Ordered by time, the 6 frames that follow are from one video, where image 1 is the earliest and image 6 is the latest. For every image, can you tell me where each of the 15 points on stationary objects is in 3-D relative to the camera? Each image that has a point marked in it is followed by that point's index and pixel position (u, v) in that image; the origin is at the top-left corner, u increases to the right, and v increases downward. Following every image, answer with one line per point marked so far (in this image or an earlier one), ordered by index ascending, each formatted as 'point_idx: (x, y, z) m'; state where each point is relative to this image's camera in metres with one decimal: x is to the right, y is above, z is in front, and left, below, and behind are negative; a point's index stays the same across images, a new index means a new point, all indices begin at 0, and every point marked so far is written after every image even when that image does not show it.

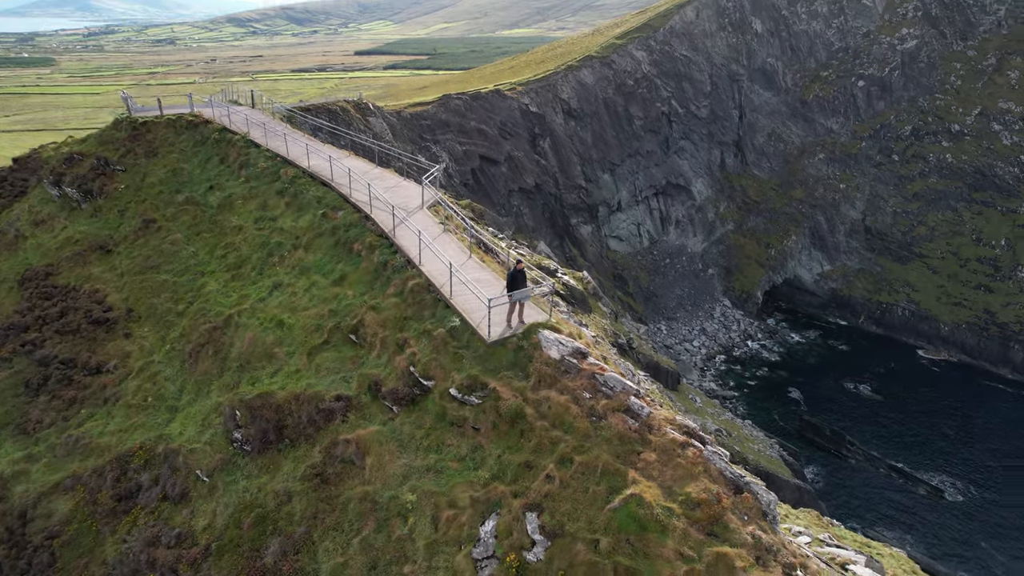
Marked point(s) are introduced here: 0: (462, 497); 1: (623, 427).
0: (-1.0, -4.4, +14.0) m
1: (+2.5, -3.0, +14.3) m
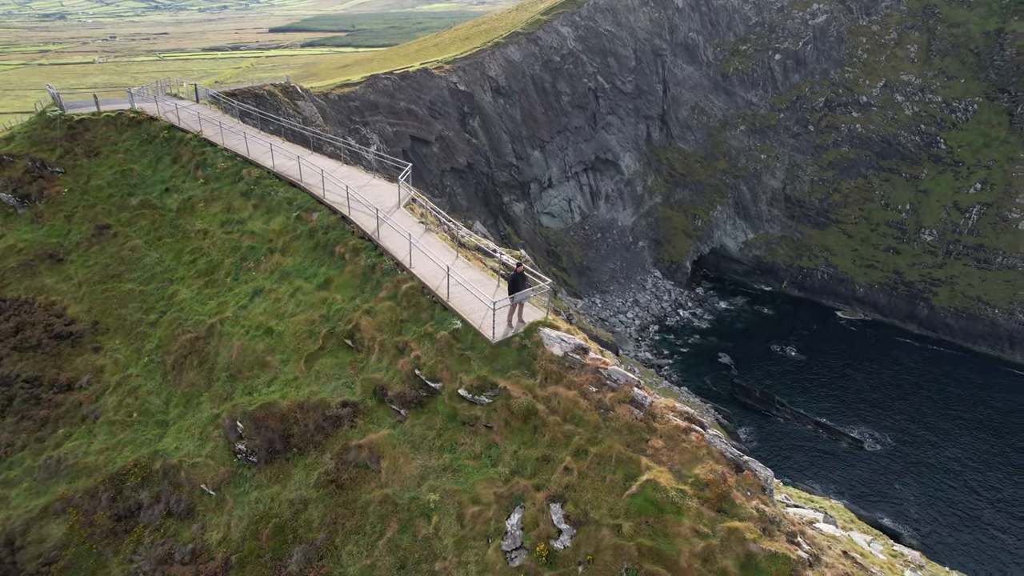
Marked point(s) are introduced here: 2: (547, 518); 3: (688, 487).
0: (-0.6, -4.6, +14.7) m
1: (+2.8, -3.0, +15.3) m
2: (+0.8, -4.9, +14.0) m
3: (+3.8, -4.2, +14.2) m
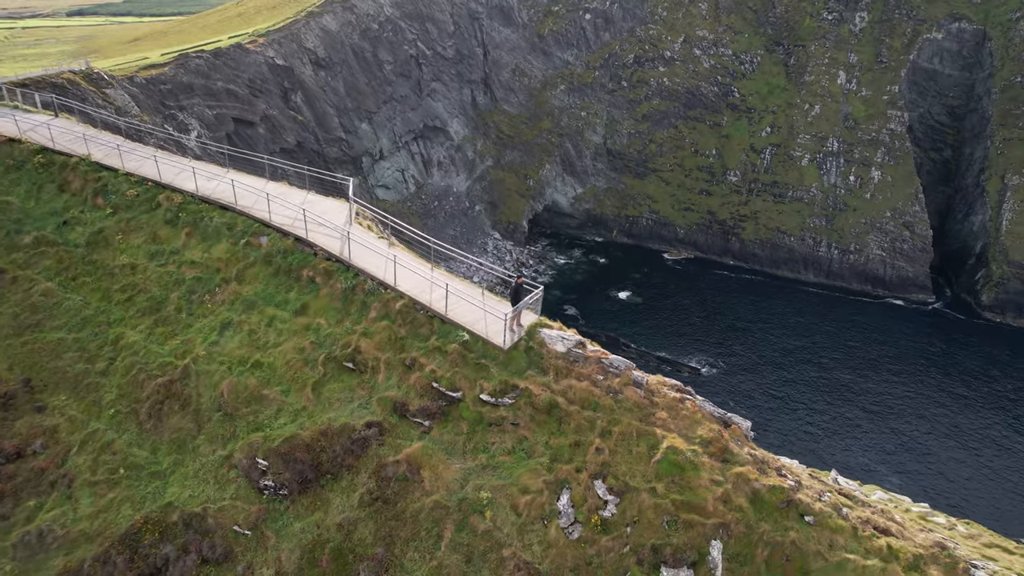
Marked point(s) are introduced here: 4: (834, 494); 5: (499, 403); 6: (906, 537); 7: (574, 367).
0: (+0.5, -4.9, +16.7) m
1: (+3.4, -2.9, +18.1) m
2: (+2.0, -5.1, +16.5) m
3: (+4.8, -4.1, +17.3) m
4: (+8.8, -5.6, +17.9) m
5: (-0.3, -3.1, +18.1) m
6: (+10.4, -6.5, +17.2) m
7: (+1.7, -2.2, +18.5) m
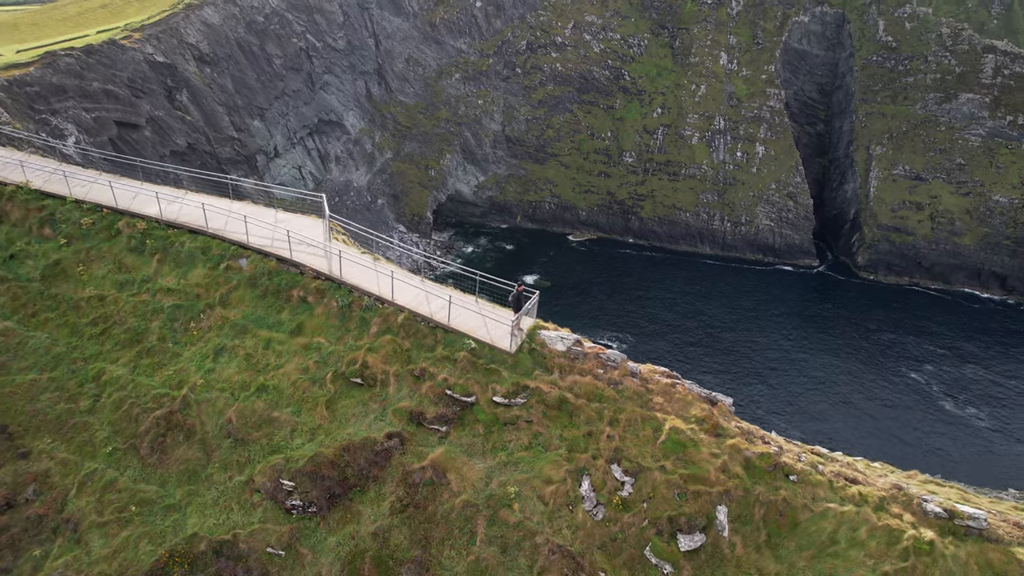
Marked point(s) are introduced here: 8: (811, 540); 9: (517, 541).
0: (+1.2, -5.1, +18.3) m
1: (+3.7, -2.9, +19.9) m
2: (+2.7, -5.2, +18.2) m
3: (+5.2, -4.0, +19.4) m
4: (+9.2, -5.2, +20.6) m
5: (0.0, -3.4, +19.4) m
6: (+11.0, -5.9, +20.1) m
7: (+1.9, -2.3, +20.1) m
8: (+8.2, -6.9, +18.1) m
9: (+0.1, -6.7, +17.6) m
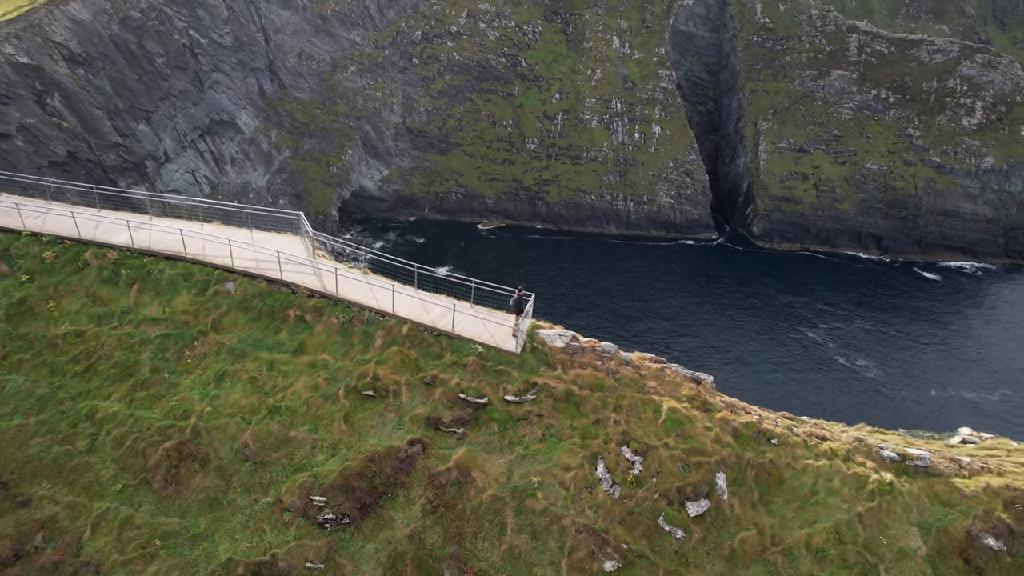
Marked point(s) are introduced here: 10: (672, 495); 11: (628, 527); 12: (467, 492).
0: (+1.8, -5.2, +19.9) m
1: (+3.9, -2.8, +21.8) m
2: (+3.3, -5.1, +20.0) m
3: (+5.5, -3.7, +21.5) m
4: (+9.4, -4.6, +23.3) m
5: (+0.3, -3.5, +20.8) m
6: (+11.2, -5.2, +23.1) m
7: (+2.0, -2.3, +21.8) m
8: (+8.9, -6.4, +20.7) m
9: (+0.9, -6.8, +19.1) m
10: (+4.8, -6.2, +19.8) m
11: (+3.4, -6.9, +19.3) m
12: (-1.3, -6.0, +19.6) m
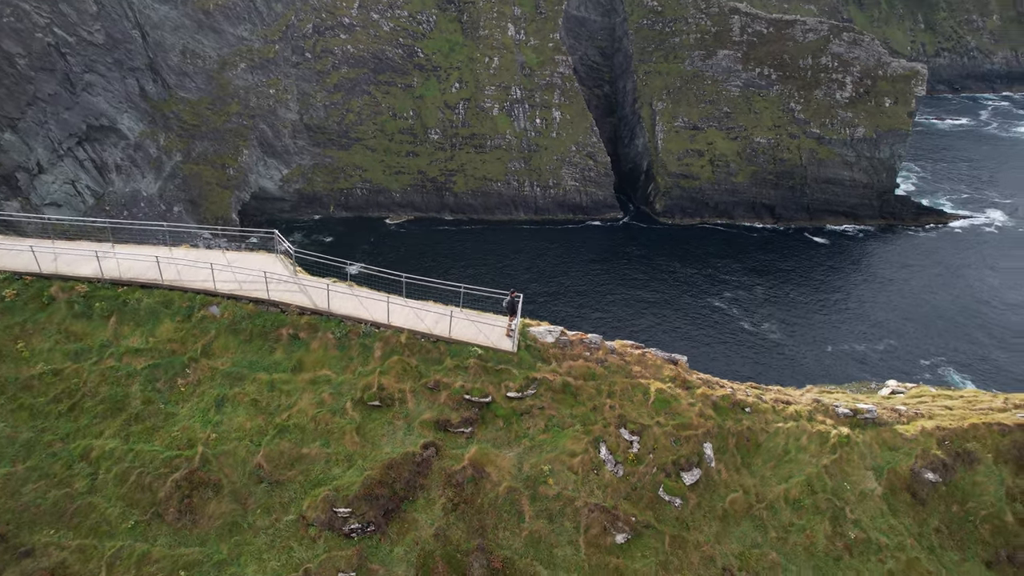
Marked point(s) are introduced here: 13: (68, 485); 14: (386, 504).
0: (+2.1, -5.2, +21.4) m
1: (+3.7, -2.6, +23.6) m
2: (+3.5, -5.0, +21.8) m
3: (+5.5, -3.4, +23.5) m
4: (+9.1, -3.9, +25.8) m
5: (+0.4, -3.6, +22.1) m
6: (+11.0, -4.4, +25.8) m
7: (+1.9, -2.2, +23.3) m
8: (+9.1, -5.8, +23.2) m
9: (+1.5, -6.9, +20.6) m
10: (+5.1, -5.9, +21.8) m
11: (+3.9, -6.8, +21.1) m
12: (-0.9, -6.2, +20.8) m
13: (-13.7, -6.1, +20.5) m
14: (-3.8, -6.5, +20.1) m
